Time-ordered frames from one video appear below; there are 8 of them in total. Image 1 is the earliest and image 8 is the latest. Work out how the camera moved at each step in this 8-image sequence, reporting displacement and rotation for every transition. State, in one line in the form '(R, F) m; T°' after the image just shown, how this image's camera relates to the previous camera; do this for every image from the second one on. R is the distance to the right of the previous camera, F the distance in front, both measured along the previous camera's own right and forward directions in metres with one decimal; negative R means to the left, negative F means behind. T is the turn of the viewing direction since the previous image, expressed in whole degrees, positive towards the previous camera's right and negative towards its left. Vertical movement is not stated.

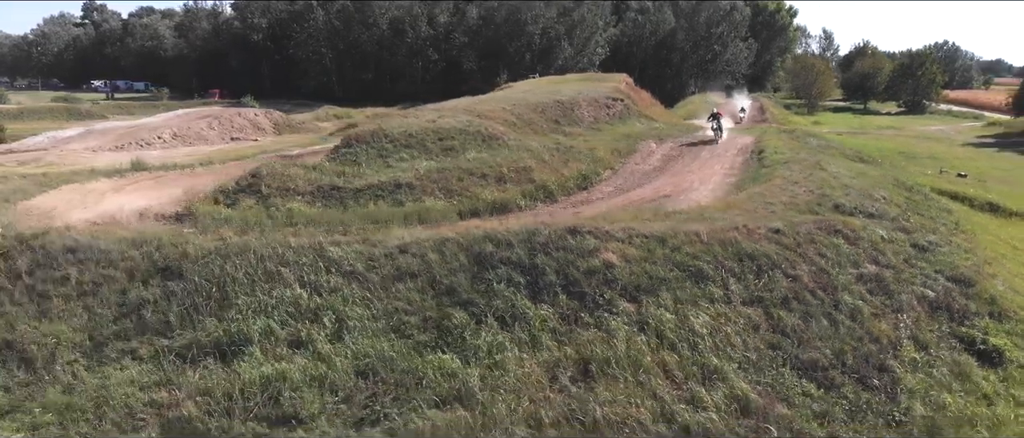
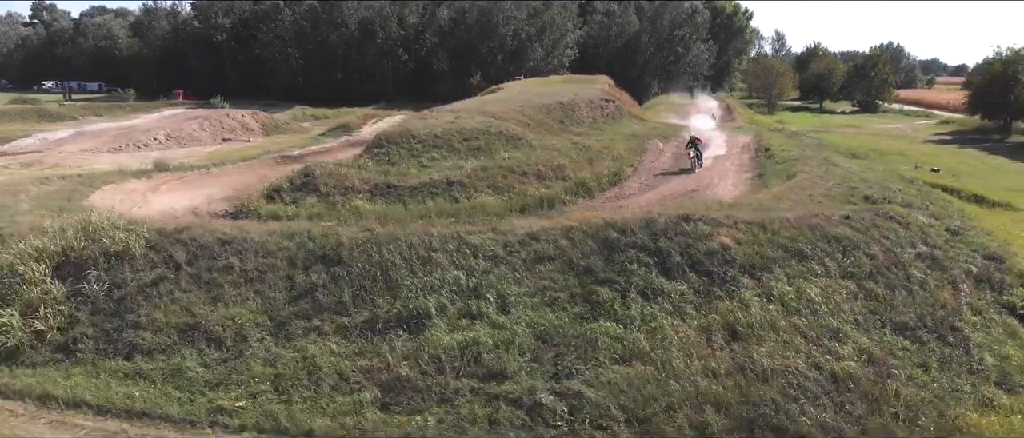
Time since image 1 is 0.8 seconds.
(-2.4, -1.3) m; +4°
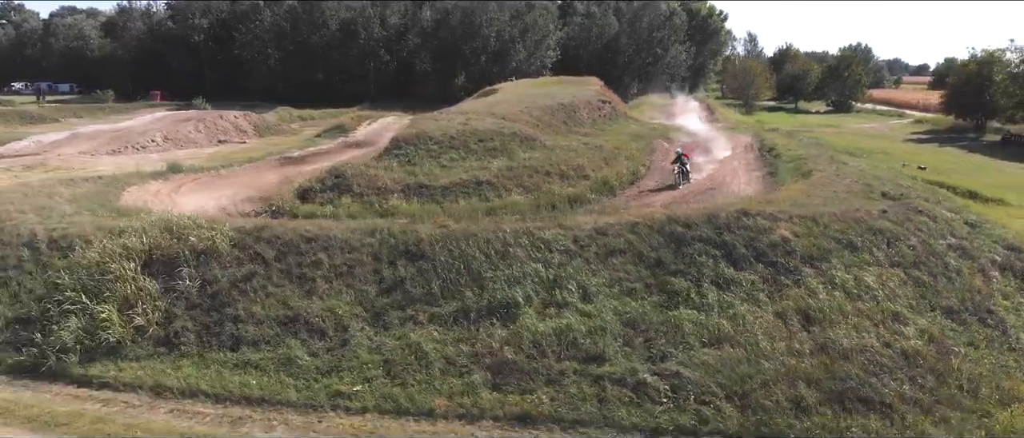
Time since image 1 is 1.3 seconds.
(-1.6, -0.7) m; +2°
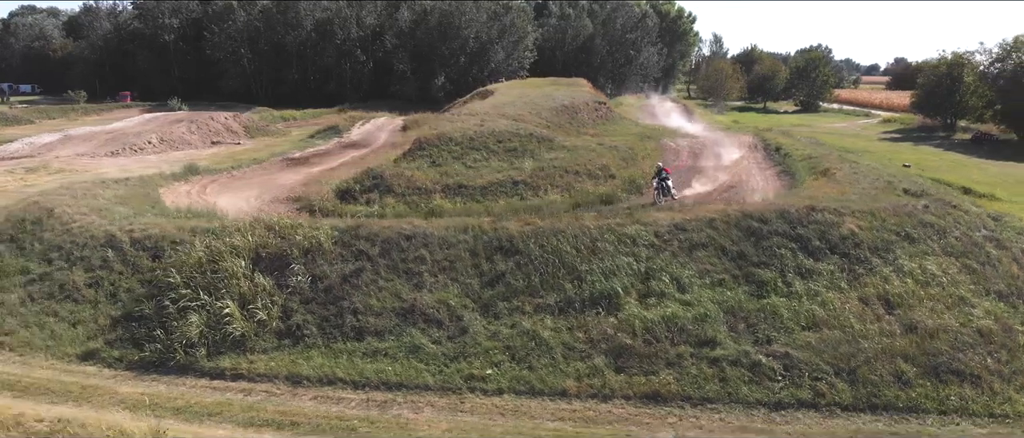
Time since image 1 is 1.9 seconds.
(-2.1, -0.8) m; +3°
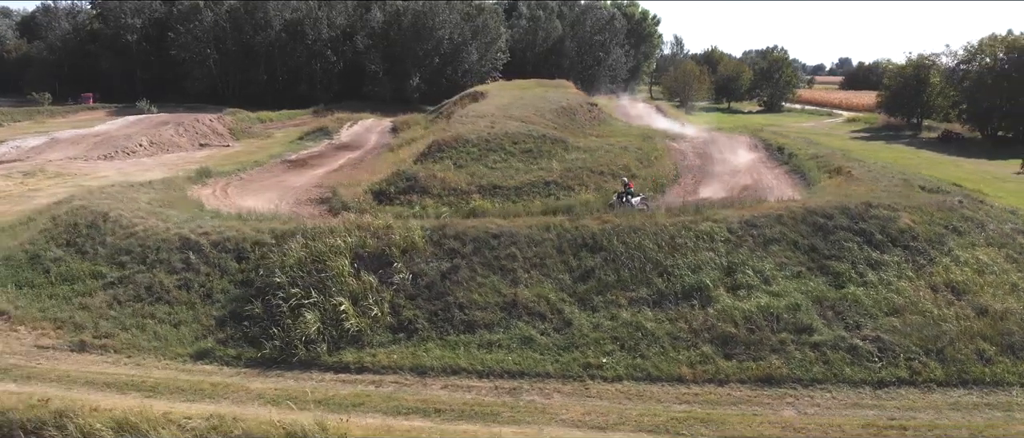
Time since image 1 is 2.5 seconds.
(-2.3, -0.6) m; +4°
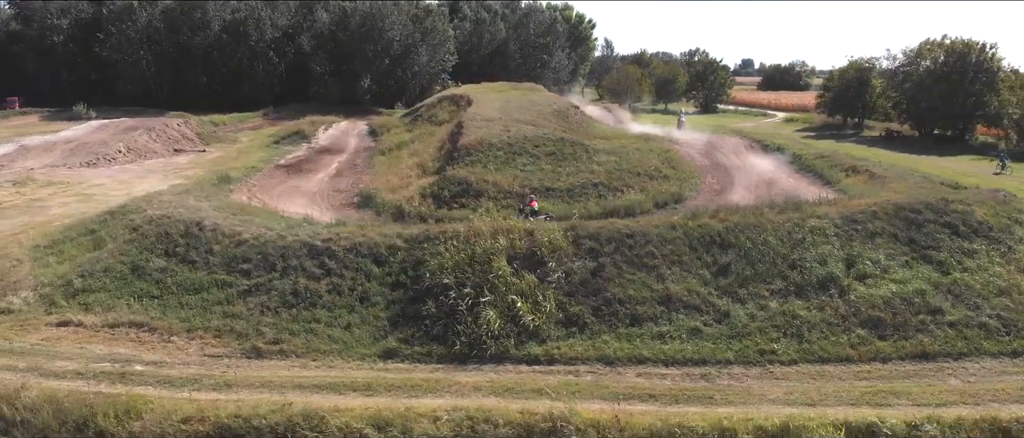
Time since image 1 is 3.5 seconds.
(-4.2, -0.7) m; +7°
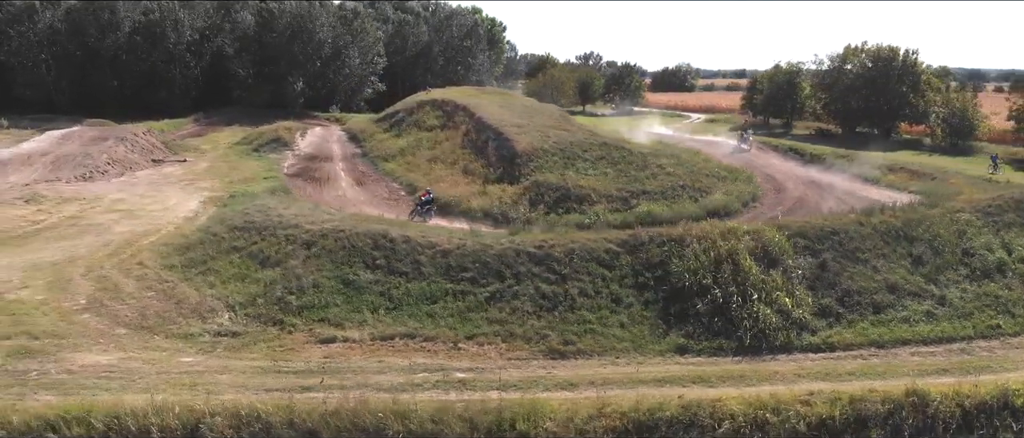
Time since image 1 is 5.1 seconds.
(-7.4, -0.5) m; +11°
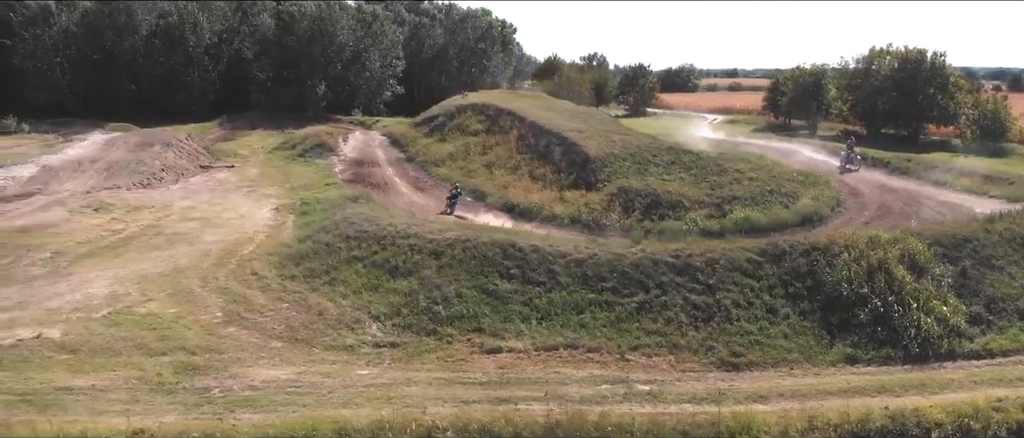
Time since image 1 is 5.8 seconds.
(-3.3, -0.2) m; +1°
